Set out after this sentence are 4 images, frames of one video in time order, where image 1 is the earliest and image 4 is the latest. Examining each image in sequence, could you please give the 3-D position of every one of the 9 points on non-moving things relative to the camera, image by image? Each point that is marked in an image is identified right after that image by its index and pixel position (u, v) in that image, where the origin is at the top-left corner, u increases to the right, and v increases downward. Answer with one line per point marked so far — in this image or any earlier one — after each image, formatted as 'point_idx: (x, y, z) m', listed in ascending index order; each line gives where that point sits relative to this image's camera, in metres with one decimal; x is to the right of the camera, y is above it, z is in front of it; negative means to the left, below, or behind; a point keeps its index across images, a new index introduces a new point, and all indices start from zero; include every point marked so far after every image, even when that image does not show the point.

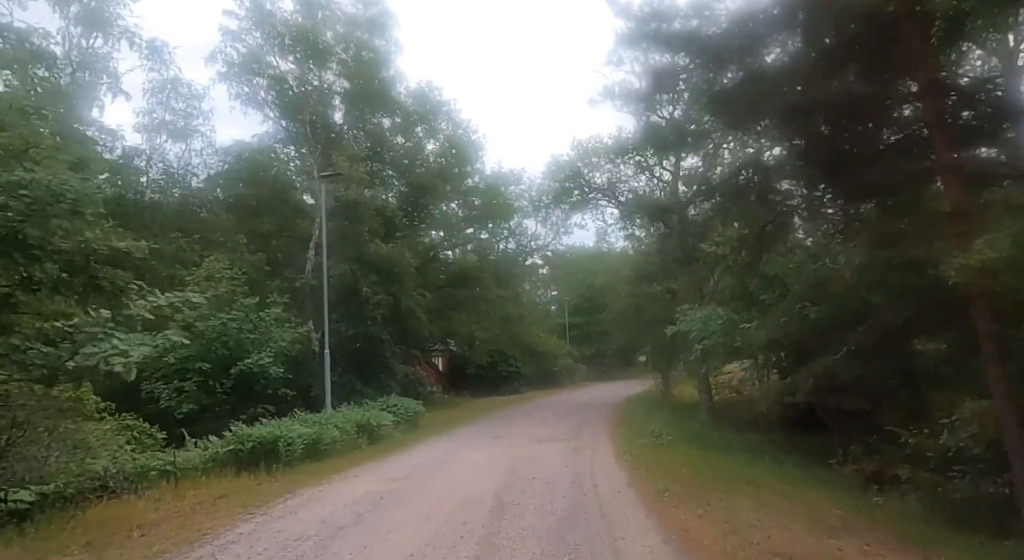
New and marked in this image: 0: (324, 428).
0: (-4.2, -3.3, +15.3) m
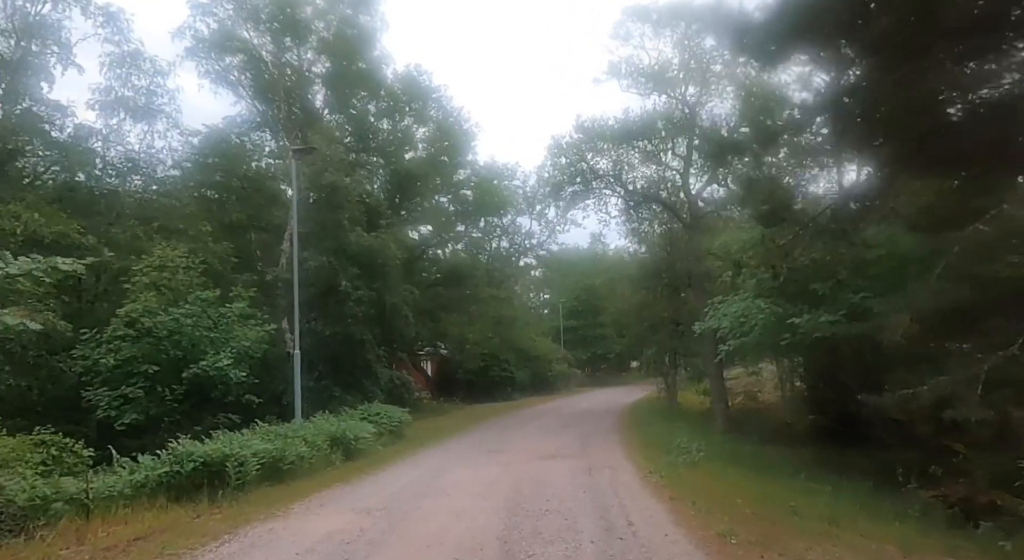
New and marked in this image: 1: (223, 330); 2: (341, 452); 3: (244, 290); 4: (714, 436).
0: (-4.2, -3.1, +12.8) m
1: (-6.8, -1.2, +16.1) m
2: (-3.6, -3.7, +14.4) m
3: (-7.3, -0.3, +18.3) m
4: (+5.1, -4.0, +17.3) m
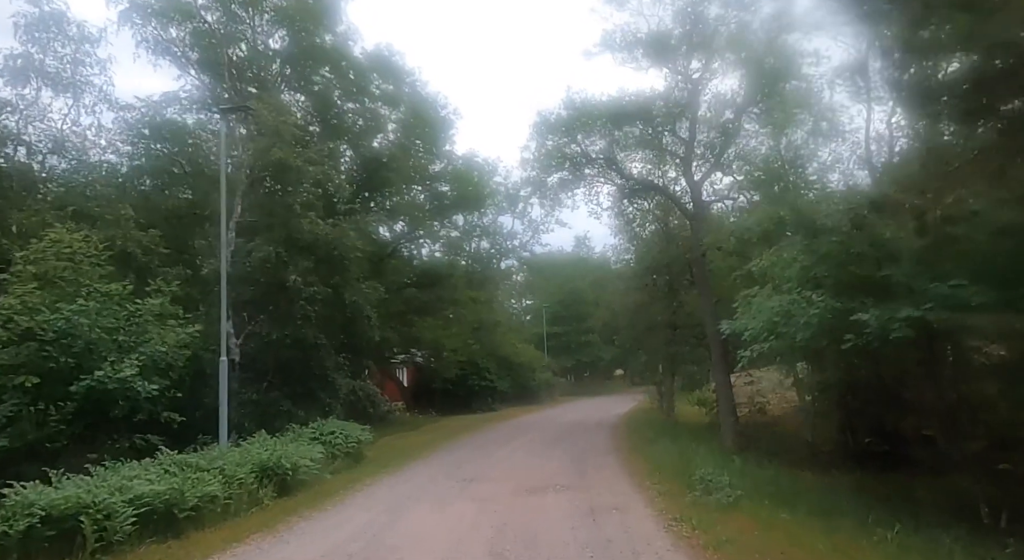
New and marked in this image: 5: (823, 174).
0: (-4.5, -2.8, +9.8) m
1: (-7.2, -1.0, +13.0) m
2: (-4.0, -3.5, +11.3) m
3: (-7.7, -0.1, +15.2) m
4: (+4.7, -3.8, +14.4) m
5: (+7.8, +2.6, +17.1) m
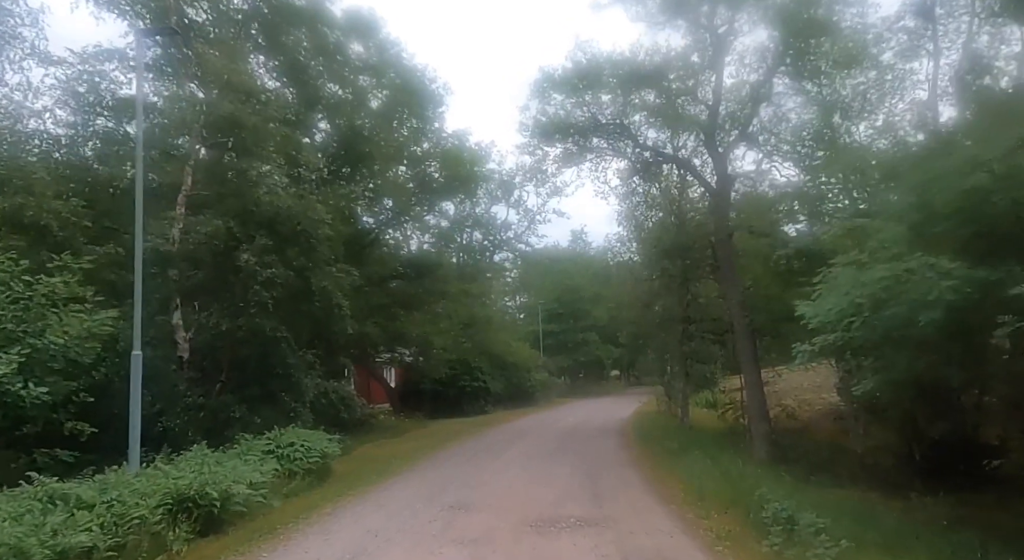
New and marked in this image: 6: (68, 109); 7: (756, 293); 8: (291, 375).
0: (-4.5, -2.4, +6.8) m
1: (-7.2, -0.6, +10.0) m
2: (-4.0, -3.0, +8.4) m
3: (-7.7, +0.3, +12.3) m
4: (+4.7, -3.4, +11.6) m
5: (+7.8, +3.0, +14.4) m
6: (-12.2, +4.8, +18.8) m
7: (+7.0, -0.4, +19.4) m
8: (-5.3, -2.3, +16.5) m
